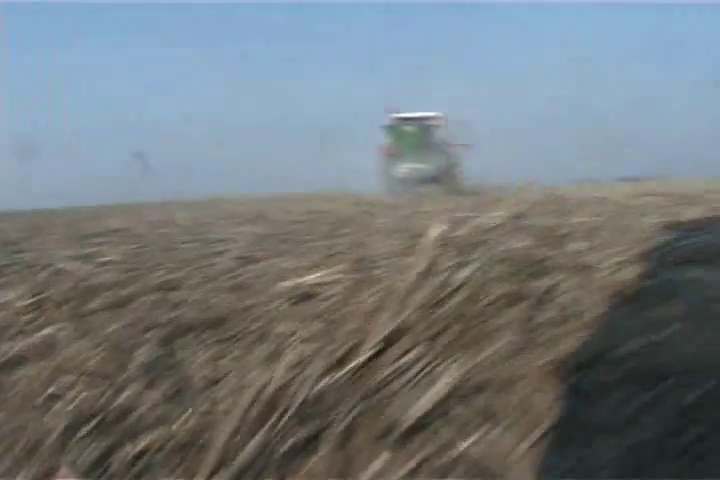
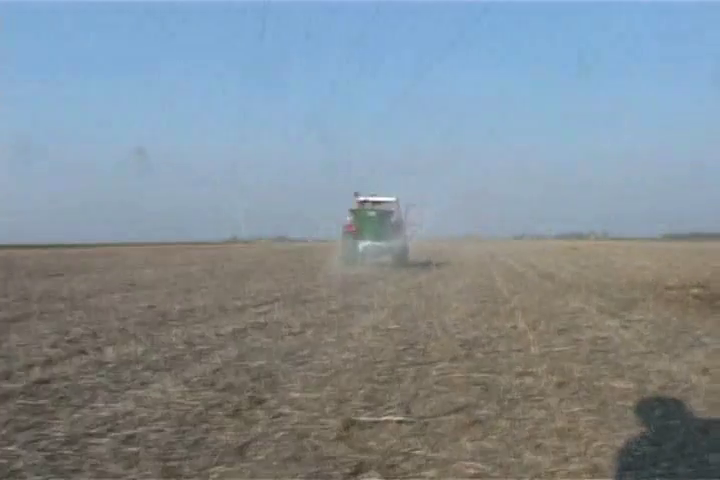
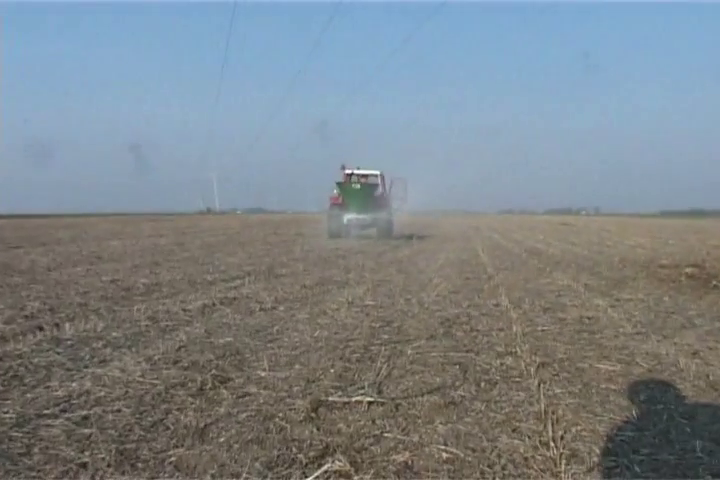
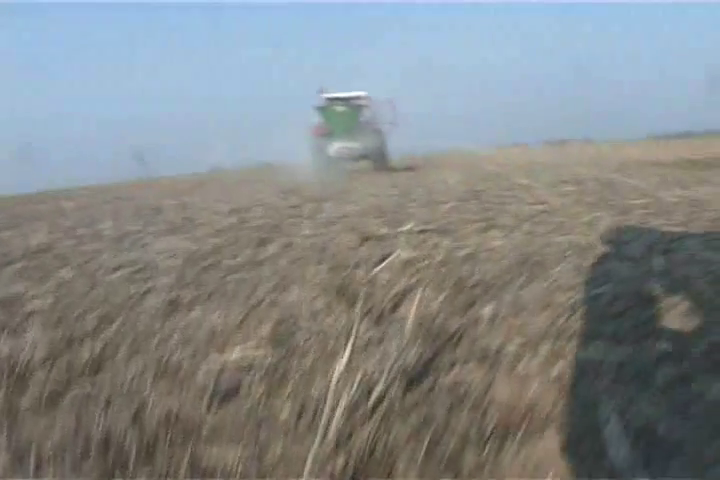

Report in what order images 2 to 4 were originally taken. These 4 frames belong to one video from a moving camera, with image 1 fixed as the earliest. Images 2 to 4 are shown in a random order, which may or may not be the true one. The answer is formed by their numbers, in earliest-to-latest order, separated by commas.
4, 2, 3
